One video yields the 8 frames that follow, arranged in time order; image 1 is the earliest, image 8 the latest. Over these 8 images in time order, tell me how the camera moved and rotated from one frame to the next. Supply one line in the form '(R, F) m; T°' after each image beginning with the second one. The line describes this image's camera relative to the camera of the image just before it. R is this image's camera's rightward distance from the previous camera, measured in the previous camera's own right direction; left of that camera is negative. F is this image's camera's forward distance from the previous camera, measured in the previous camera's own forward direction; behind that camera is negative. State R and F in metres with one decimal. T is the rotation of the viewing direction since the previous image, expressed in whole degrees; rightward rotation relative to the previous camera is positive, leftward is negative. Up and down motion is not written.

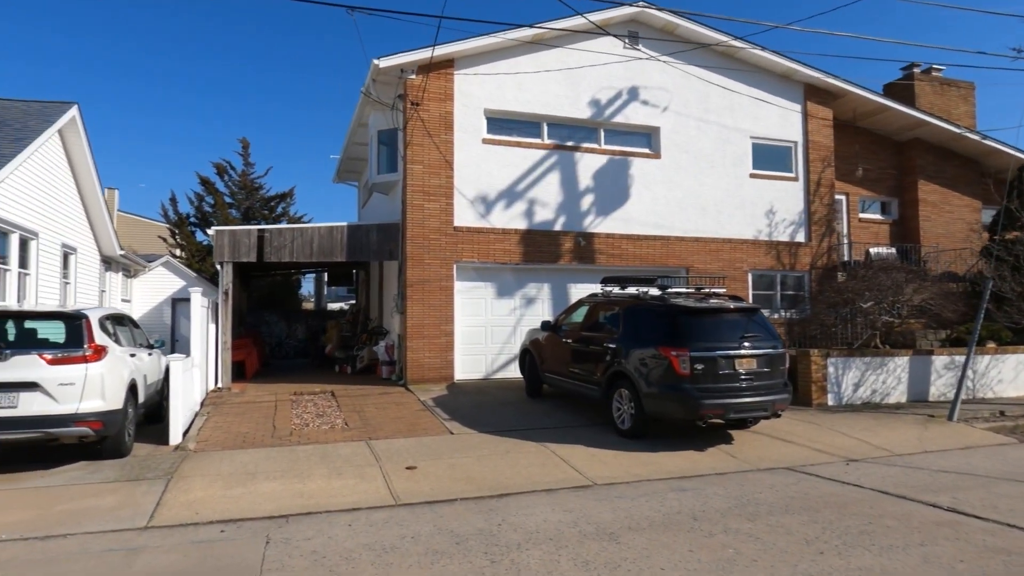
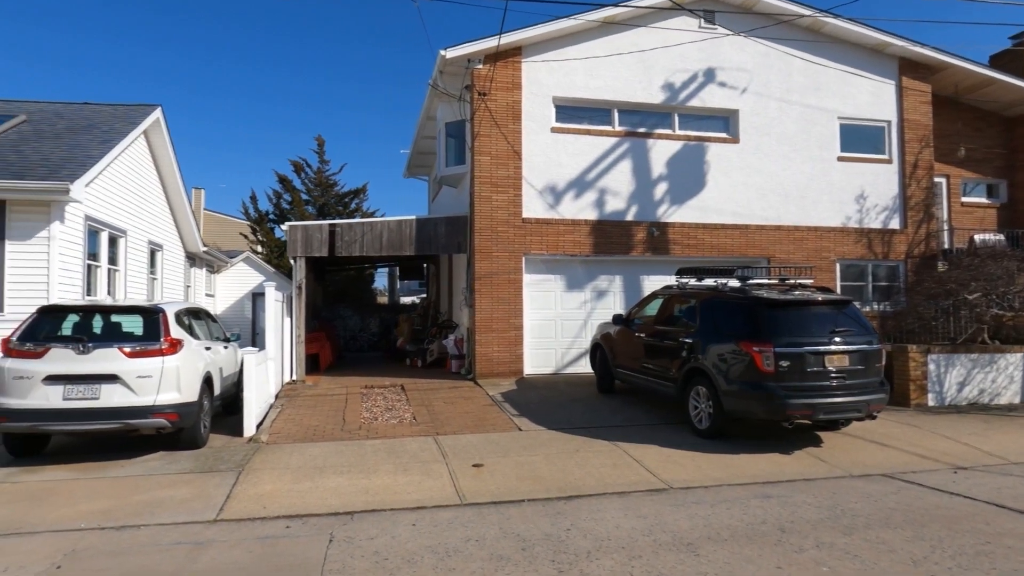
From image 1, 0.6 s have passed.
(0.0, +0.3) m; -6°
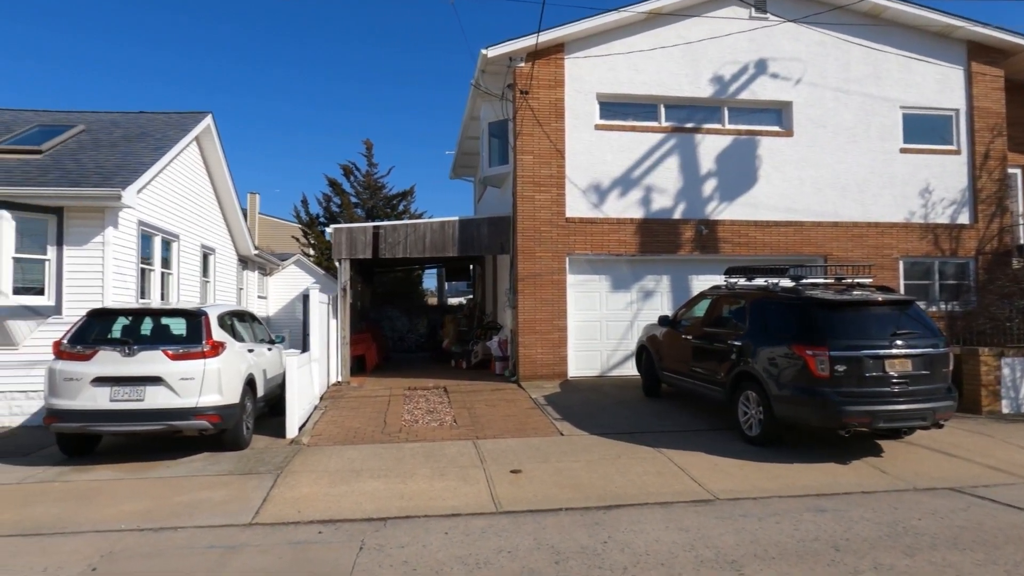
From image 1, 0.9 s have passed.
(+0.1, +0.2) m; -4°
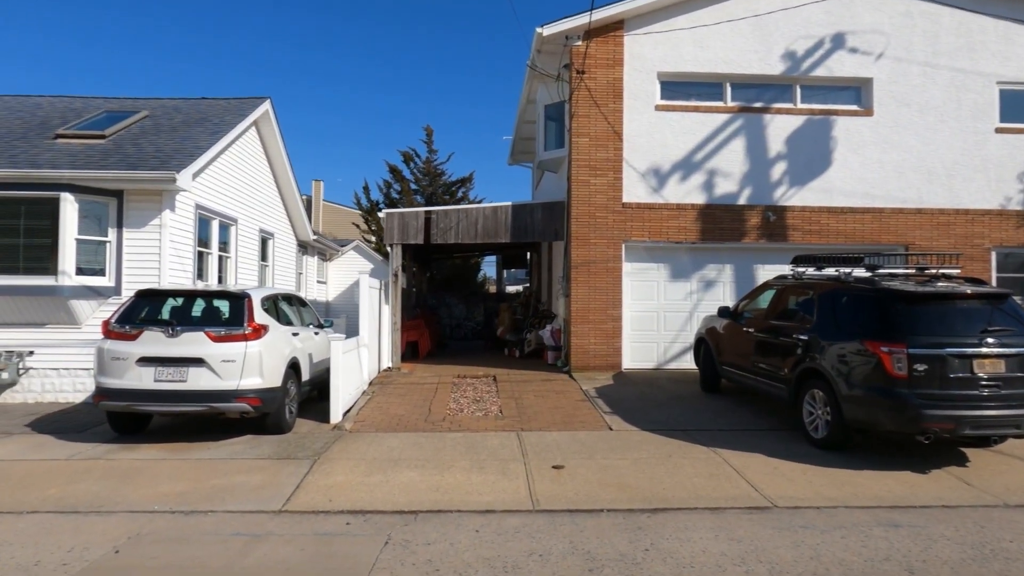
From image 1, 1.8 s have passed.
(+0.2, +0.4) m; -5°
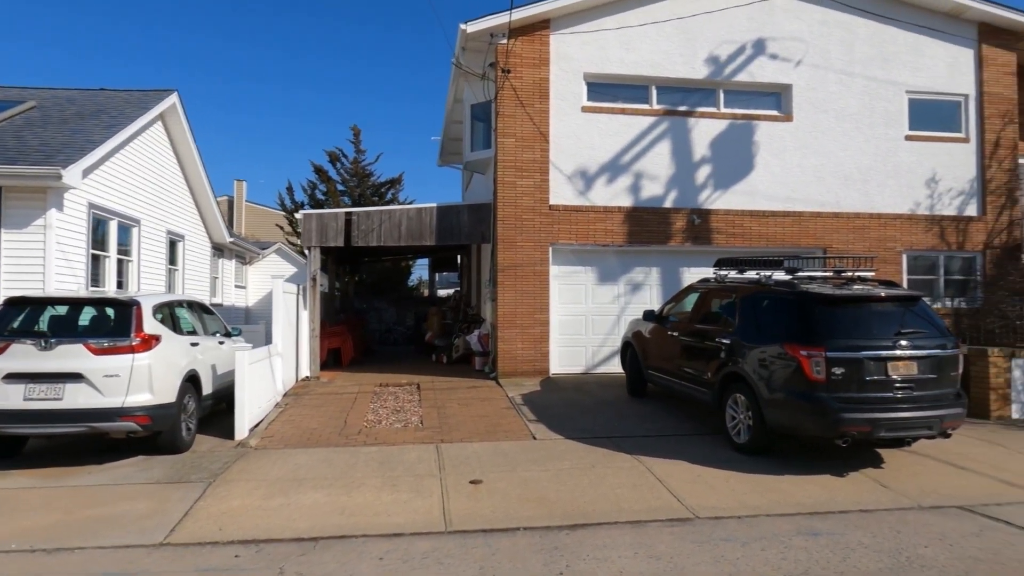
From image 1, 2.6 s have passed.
(+0.2, +0.3) m; +5°
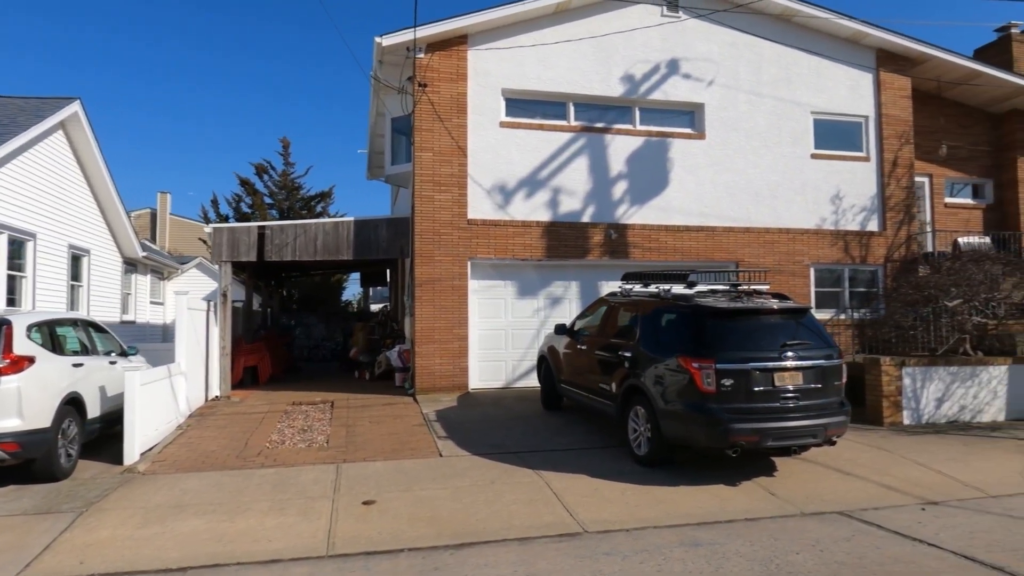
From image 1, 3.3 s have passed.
(+0.5, 0.0) m; +5°
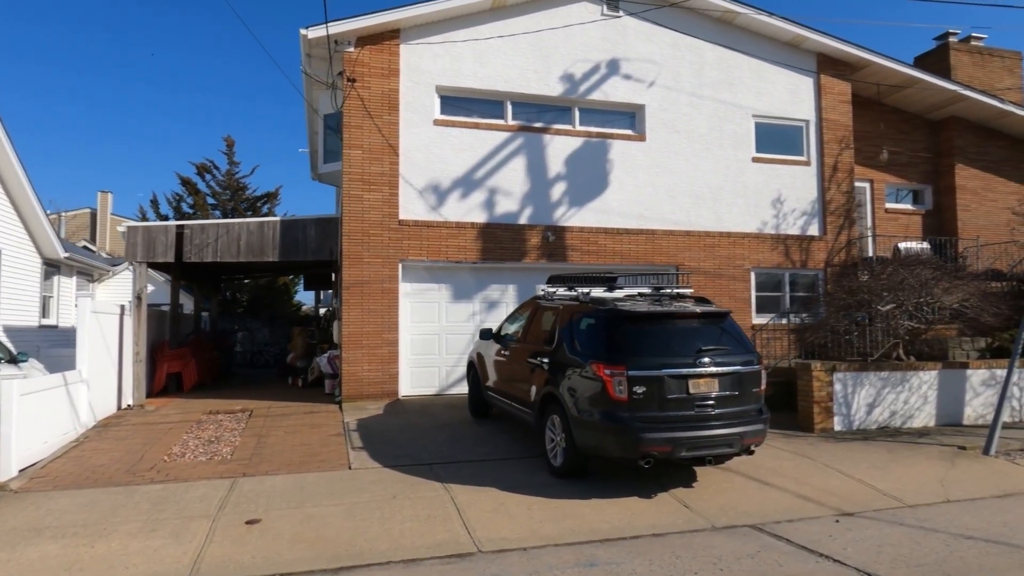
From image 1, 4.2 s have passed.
(+0.6, +0.4) m; +3°
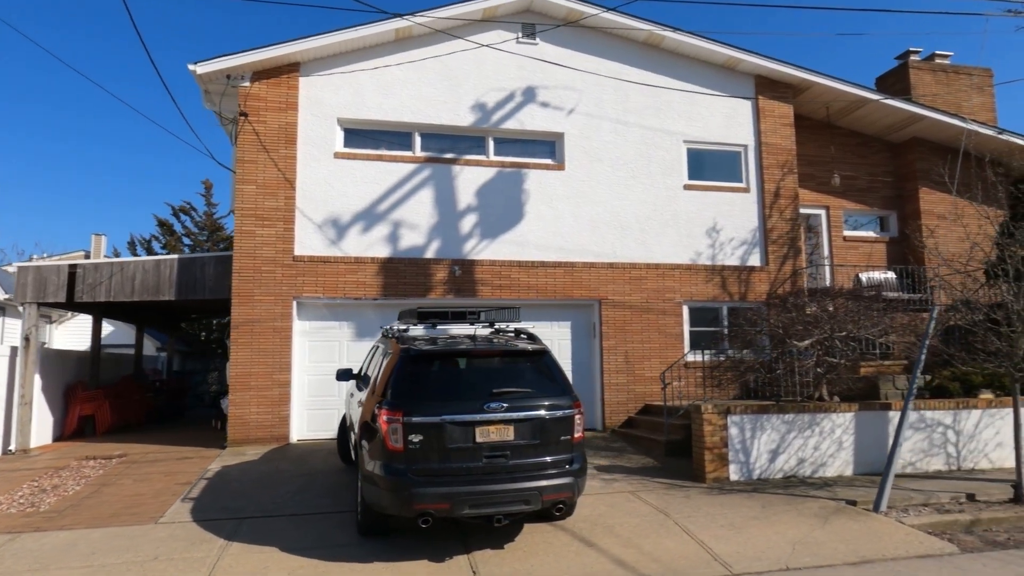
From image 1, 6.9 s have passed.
(+2.3, +0.7) m; -3°
